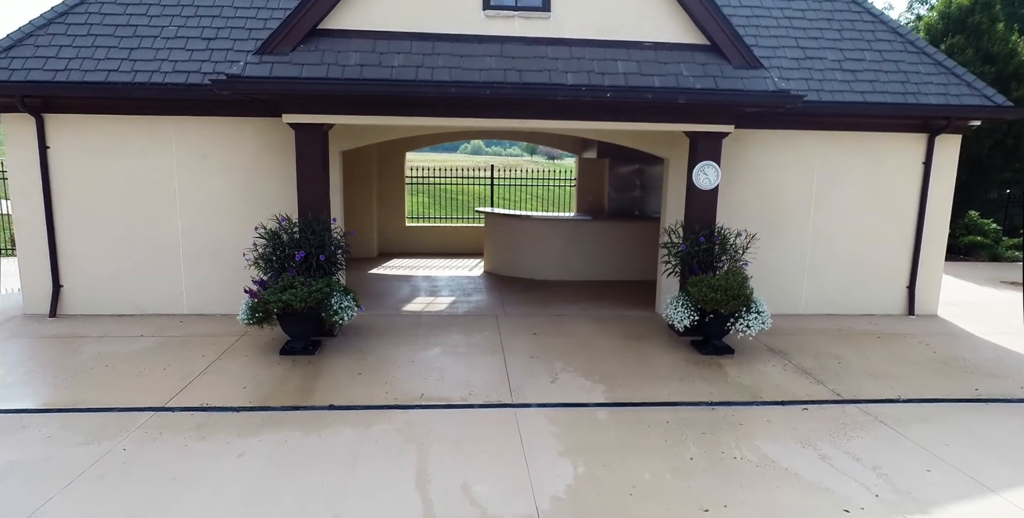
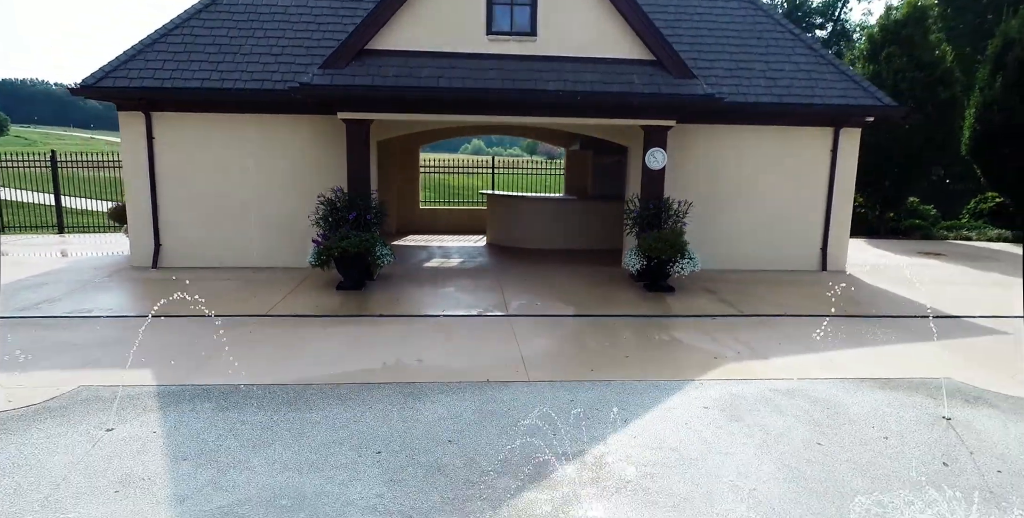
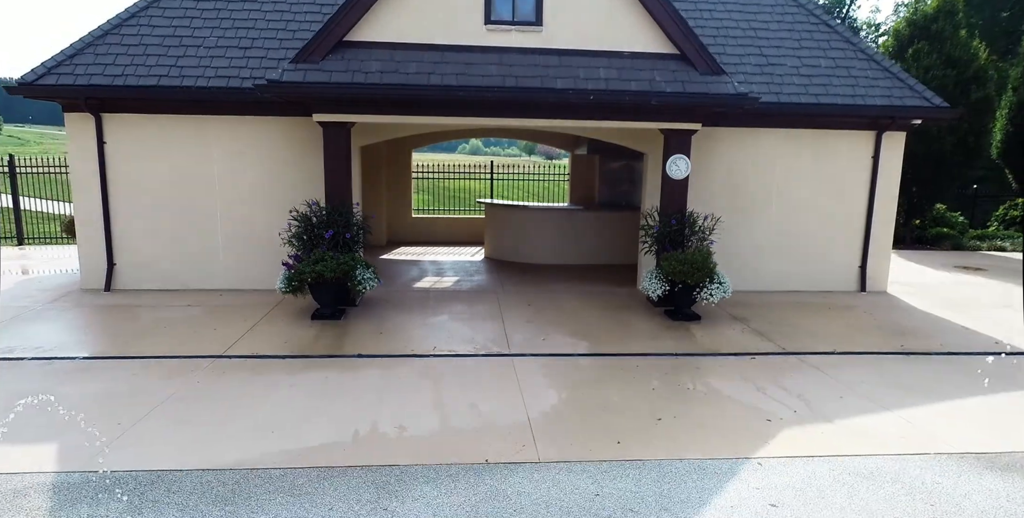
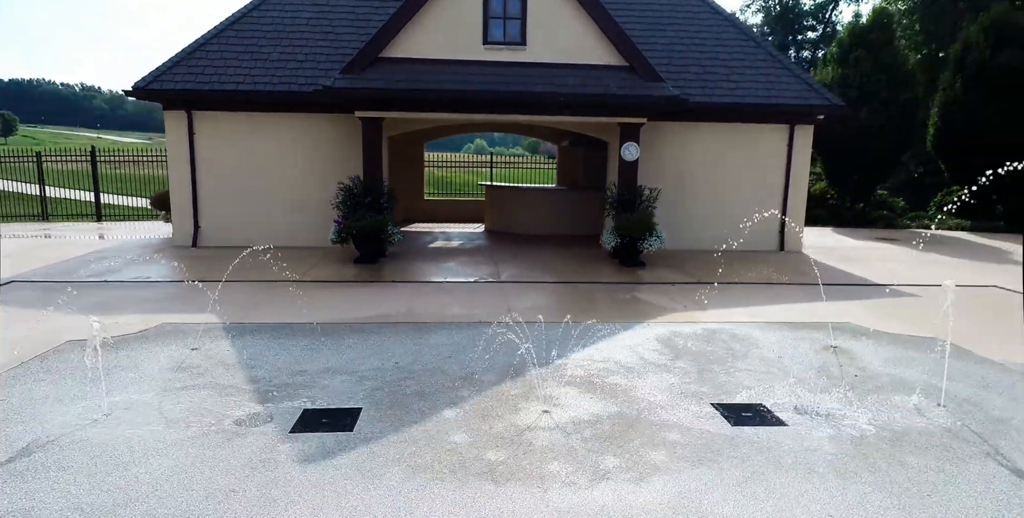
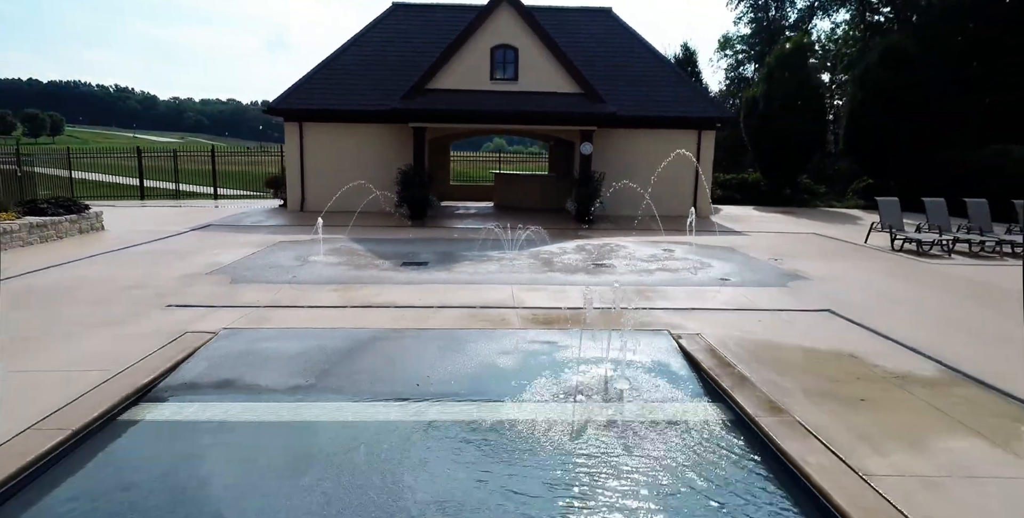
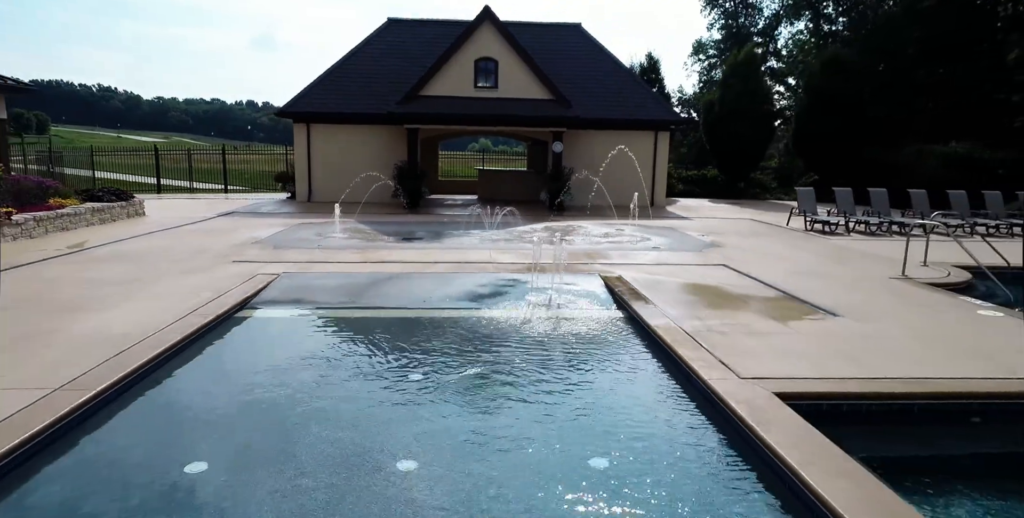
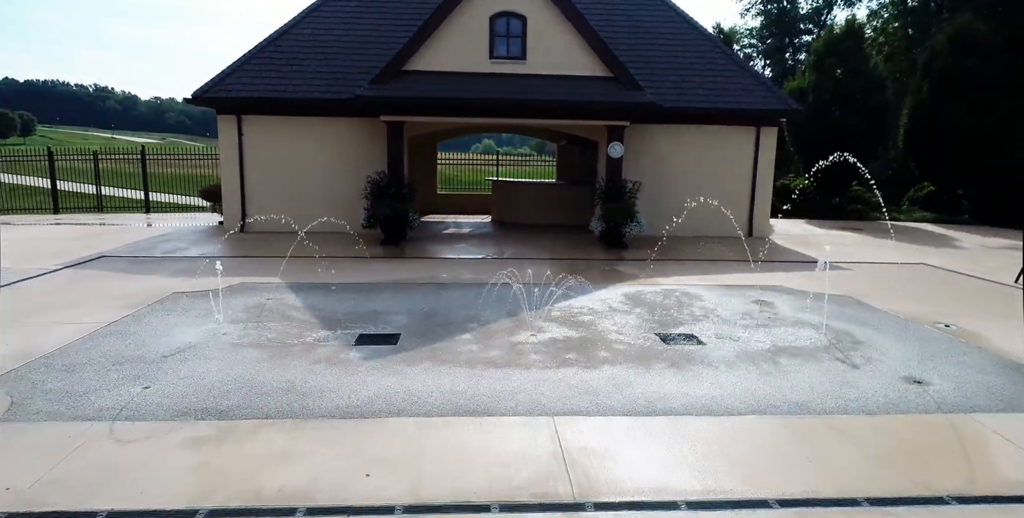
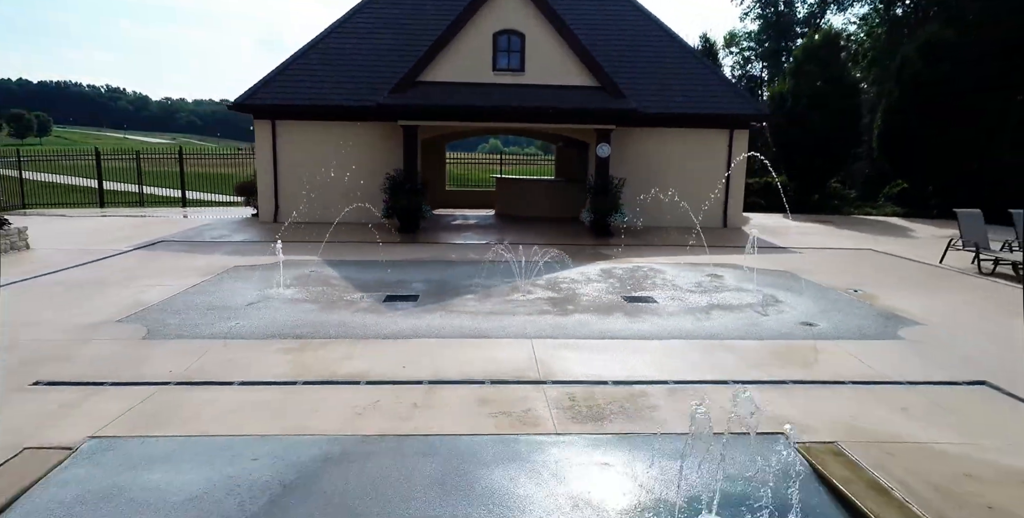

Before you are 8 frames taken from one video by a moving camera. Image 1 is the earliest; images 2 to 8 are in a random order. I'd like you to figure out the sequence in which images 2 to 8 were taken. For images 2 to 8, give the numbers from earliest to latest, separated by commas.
3, 2, 4, 7, 8, 5, 6
